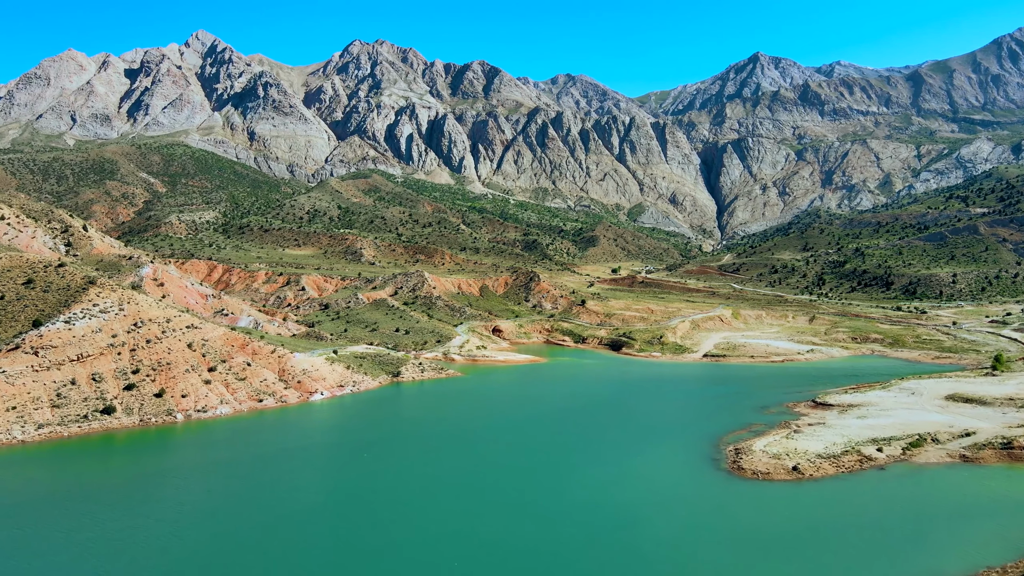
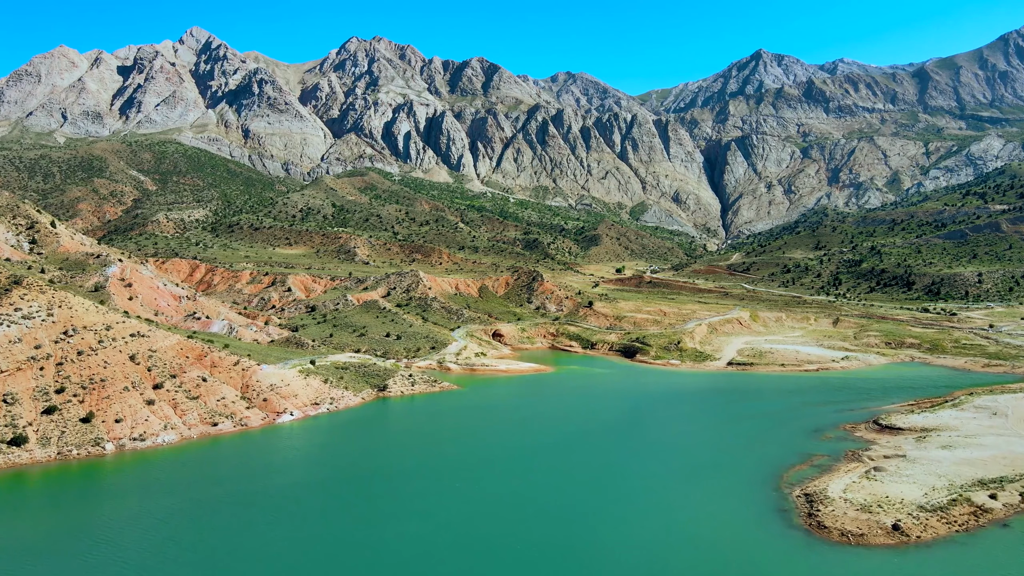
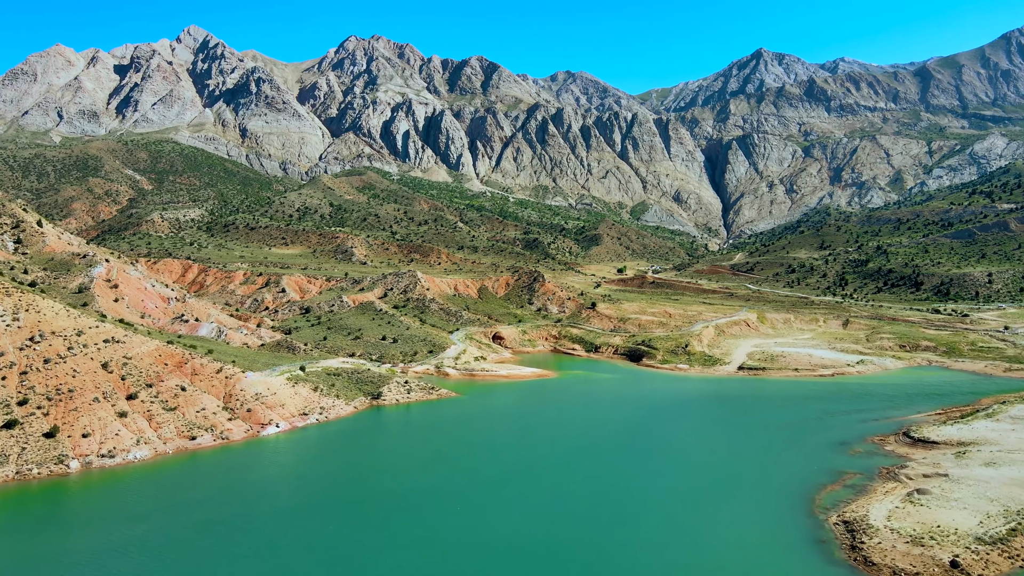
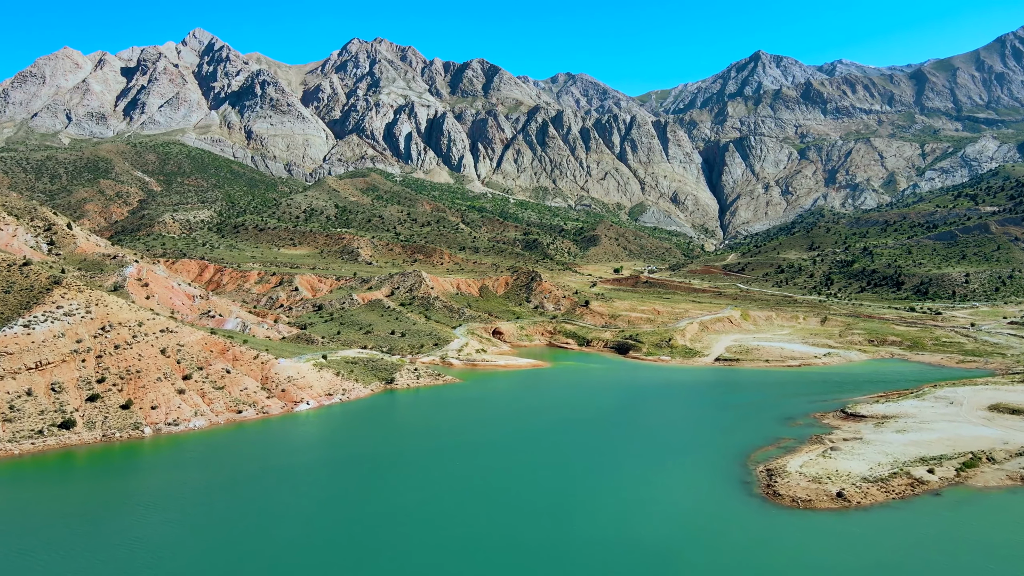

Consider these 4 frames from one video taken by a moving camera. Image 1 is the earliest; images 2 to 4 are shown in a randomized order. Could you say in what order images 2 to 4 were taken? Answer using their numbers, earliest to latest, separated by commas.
4, 2, 3
